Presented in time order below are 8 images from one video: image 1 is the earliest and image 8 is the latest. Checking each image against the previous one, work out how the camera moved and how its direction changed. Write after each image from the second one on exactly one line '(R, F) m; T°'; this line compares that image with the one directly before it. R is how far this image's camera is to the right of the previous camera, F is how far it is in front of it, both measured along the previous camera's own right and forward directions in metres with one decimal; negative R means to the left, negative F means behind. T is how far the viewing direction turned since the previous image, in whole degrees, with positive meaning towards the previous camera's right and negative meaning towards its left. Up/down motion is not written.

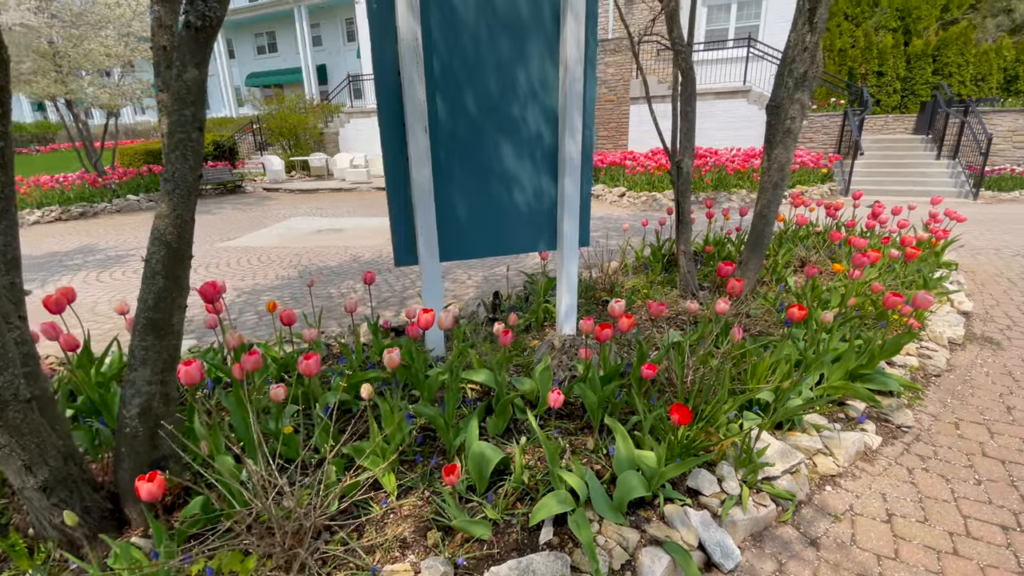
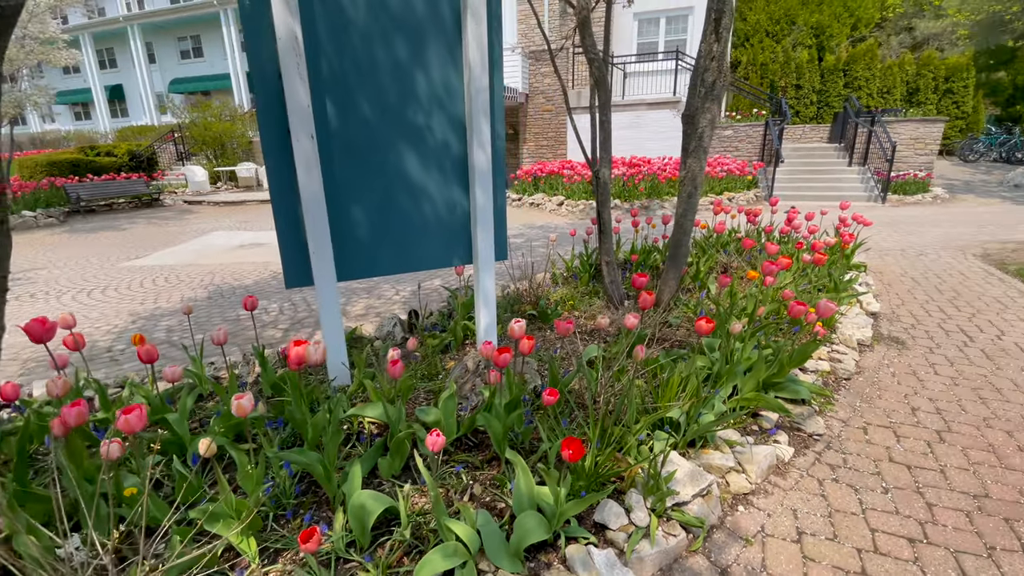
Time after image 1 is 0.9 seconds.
(+0.3, +0.2) m; +6°
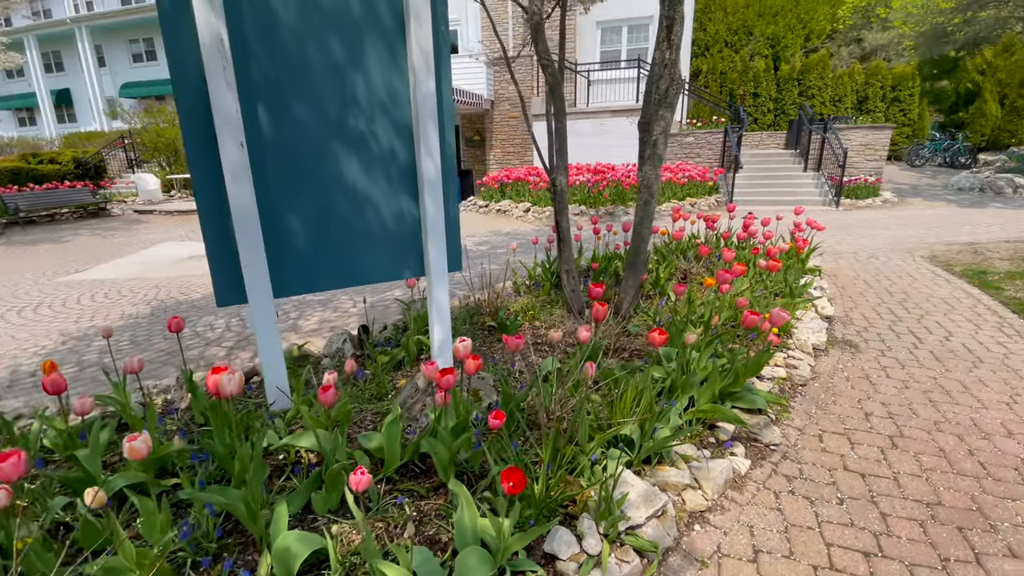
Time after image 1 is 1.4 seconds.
(+0.1, +0.1) m; +3°
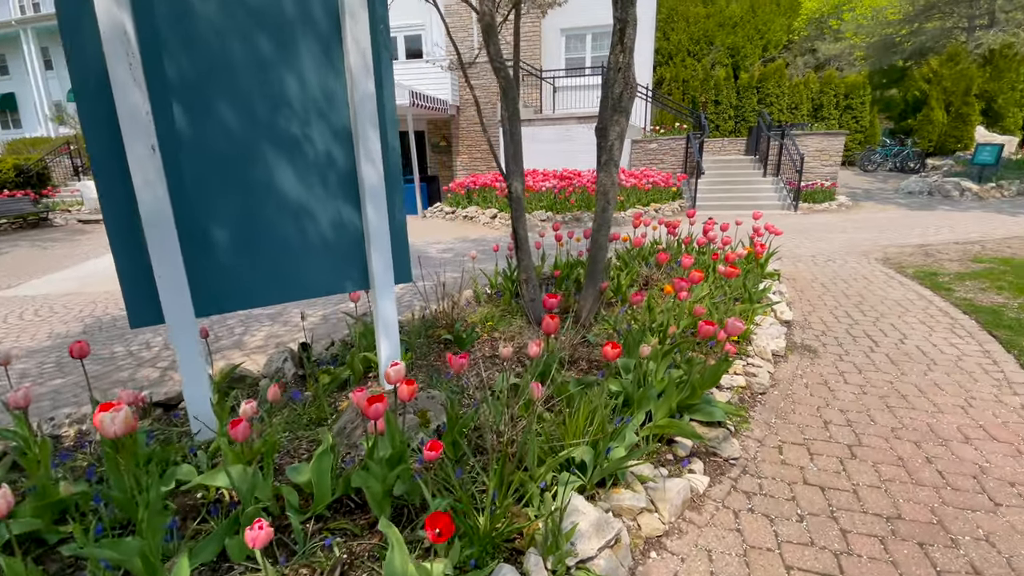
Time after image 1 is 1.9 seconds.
(+0.1, +0.1) m; +3°
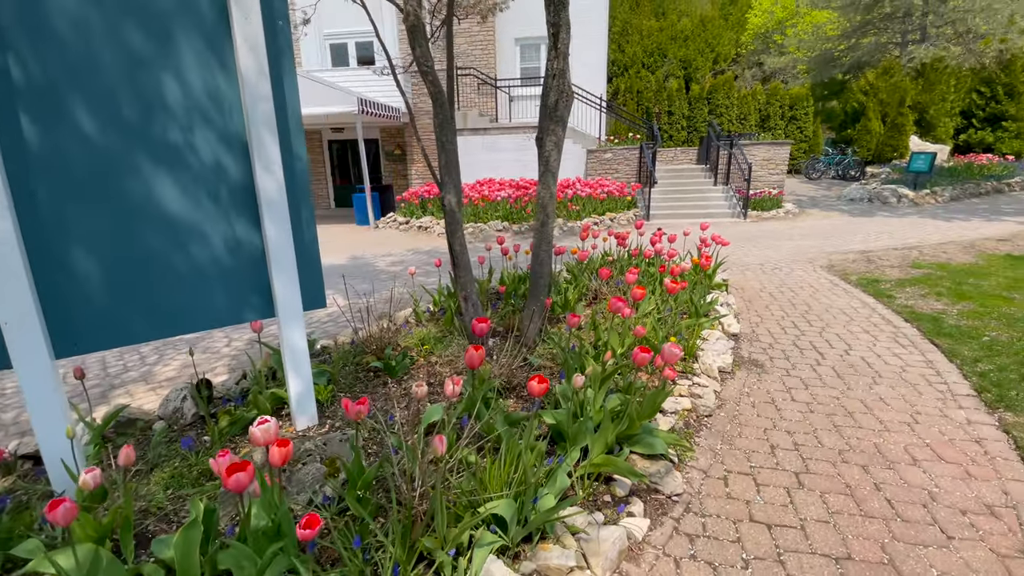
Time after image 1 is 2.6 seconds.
(+0.2, +0.2) m; +4°
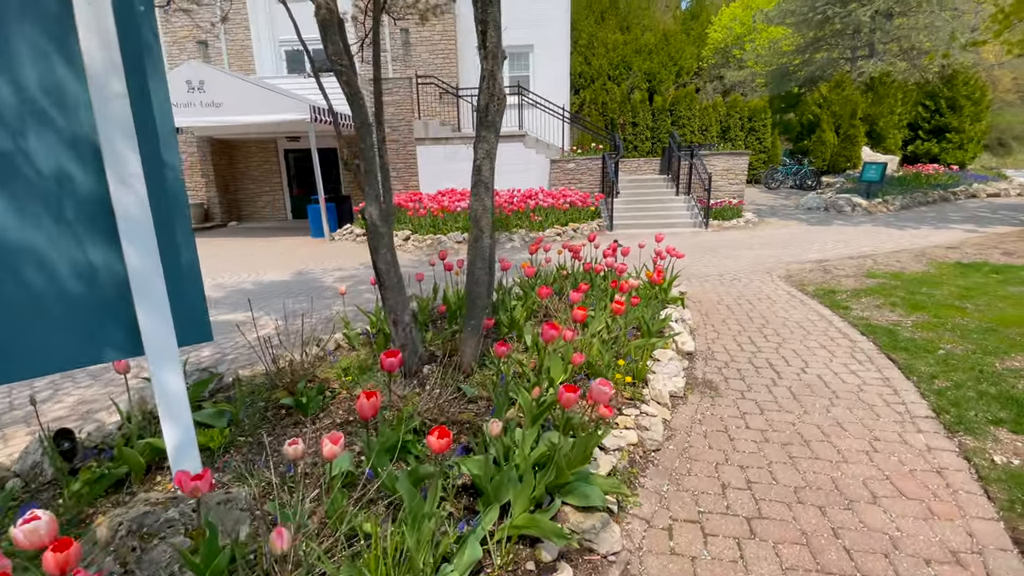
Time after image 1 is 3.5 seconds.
(+0.3, +0.3) m; +3°
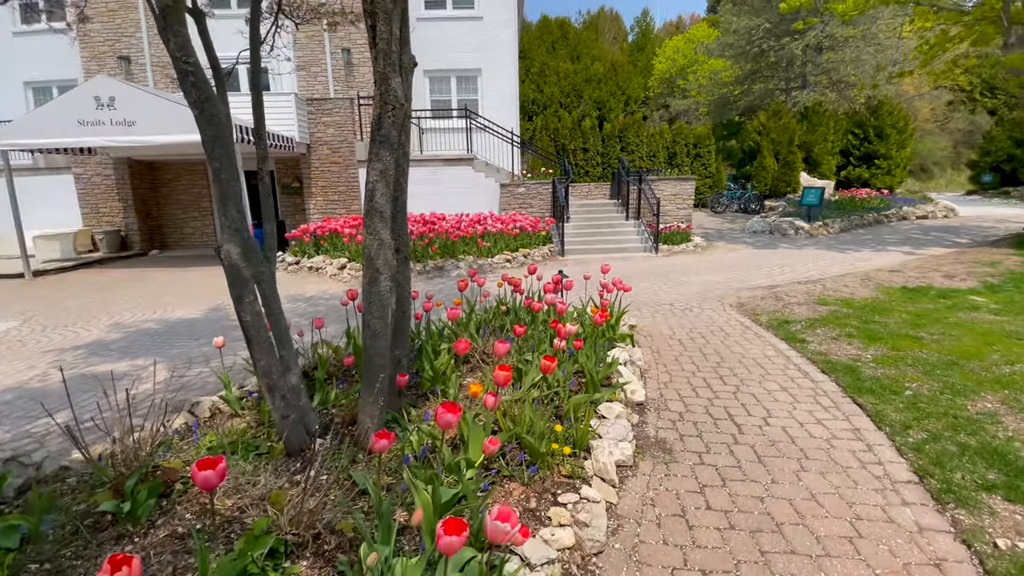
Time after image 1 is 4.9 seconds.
(+0.3, +0.6) m; +5°
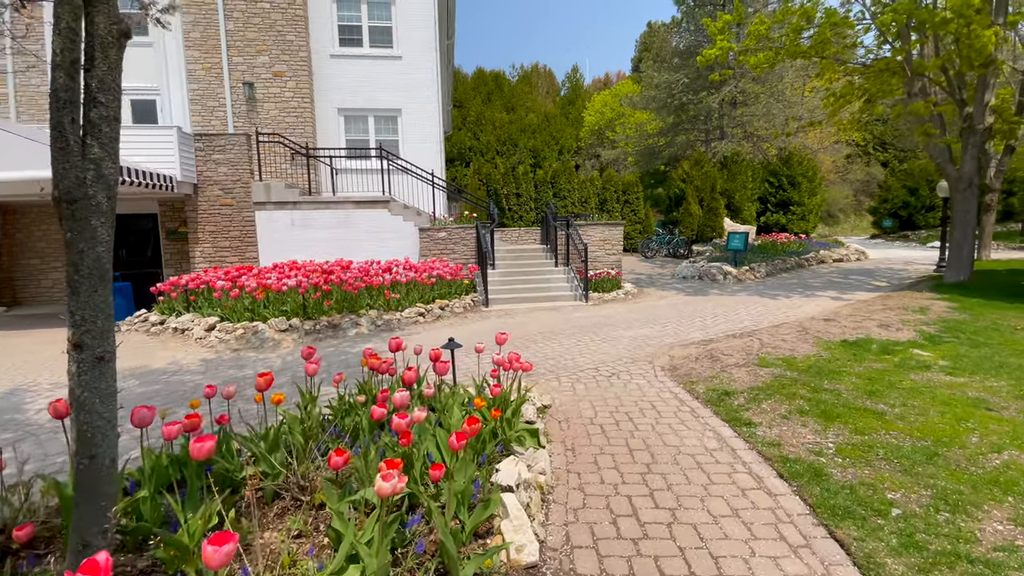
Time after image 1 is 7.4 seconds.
(+0.6, +1.1) m; +7°
